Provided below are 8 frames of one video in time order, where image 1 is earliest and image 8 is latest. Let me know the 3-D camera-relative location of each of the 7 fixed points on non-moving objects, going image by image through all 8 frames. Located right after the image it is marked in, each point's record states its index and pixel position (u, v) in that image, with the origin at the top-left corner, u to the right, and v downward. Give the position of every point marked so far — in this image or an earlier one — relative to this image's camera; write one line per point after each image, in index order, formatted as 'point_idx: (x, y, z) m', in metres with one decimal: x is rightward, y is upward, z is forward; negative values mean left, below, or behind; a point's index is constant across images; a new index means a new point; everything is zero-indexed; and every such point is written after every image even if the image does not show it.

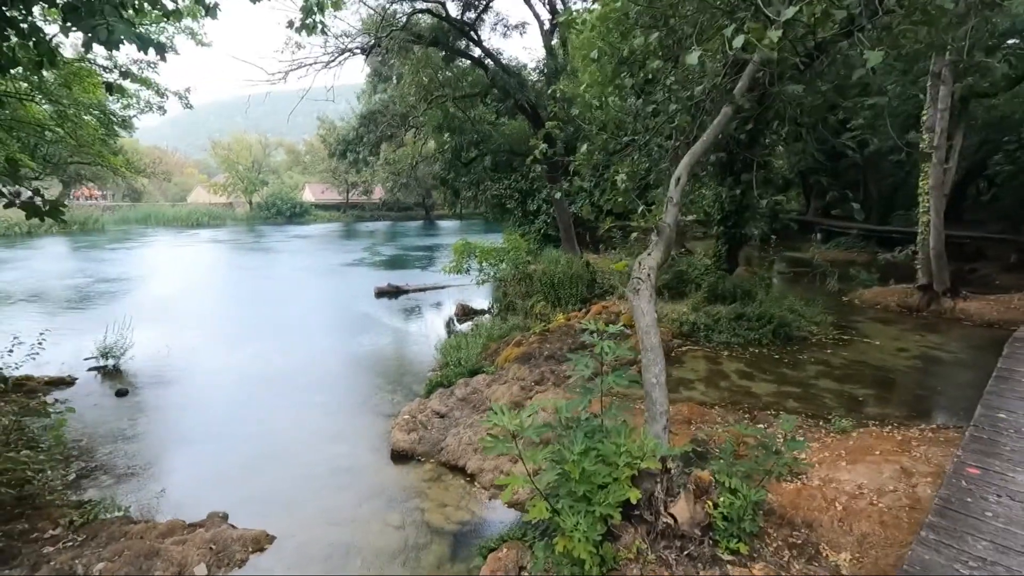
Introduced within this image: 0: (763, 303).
0: (+3.7, -0.2, +7.9) m
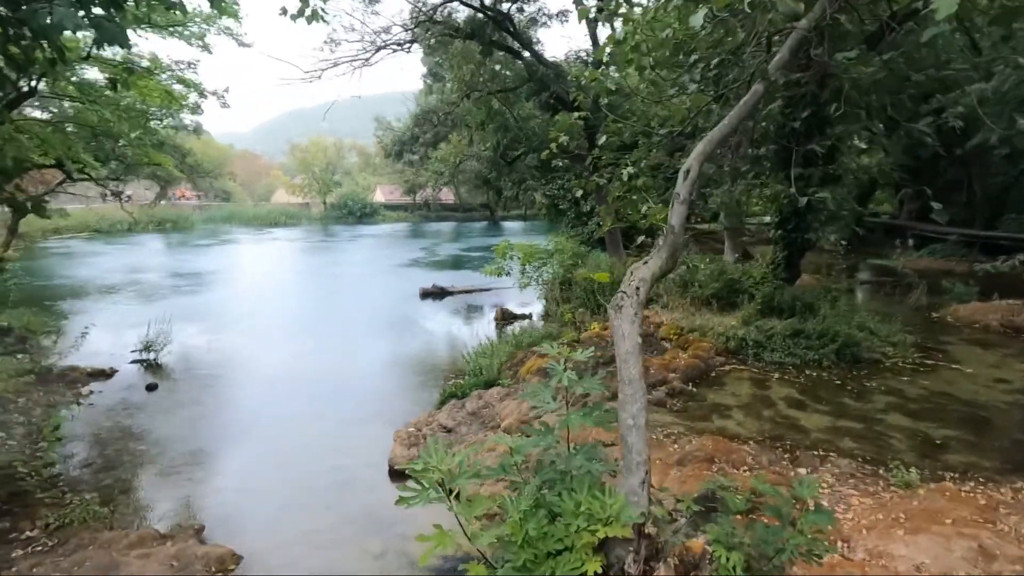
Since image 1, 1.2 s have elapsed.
0: (+4.0, -0.4, +6.9) m
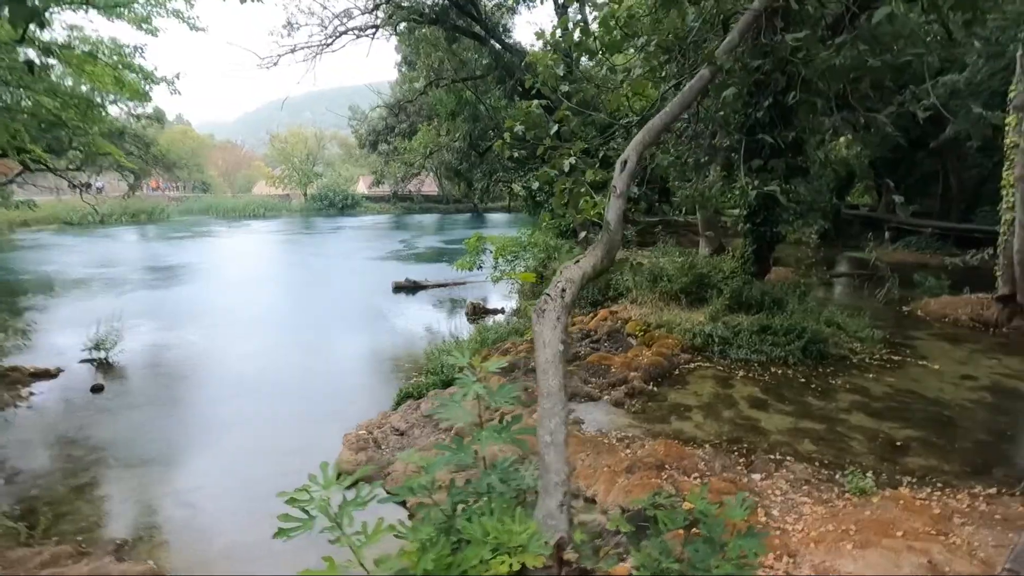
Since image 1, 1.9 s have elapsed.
0: (+3.5, -0.3, +6.7) m
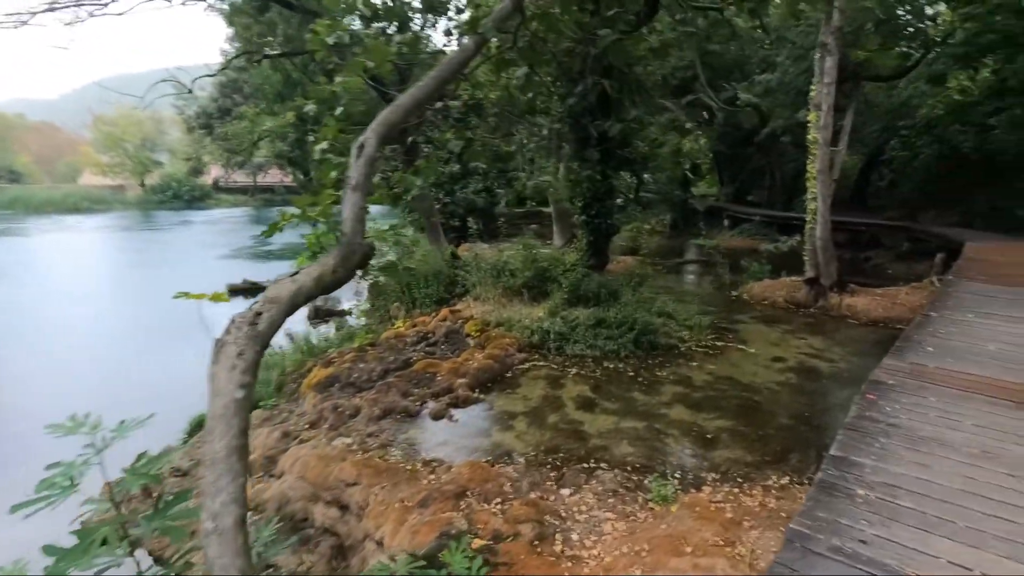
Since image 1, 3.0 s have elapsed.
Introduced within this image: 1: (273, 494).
0: (+1.4, -0.2, +6.7) m
1: (-1.6, -1.4, +3.7) m
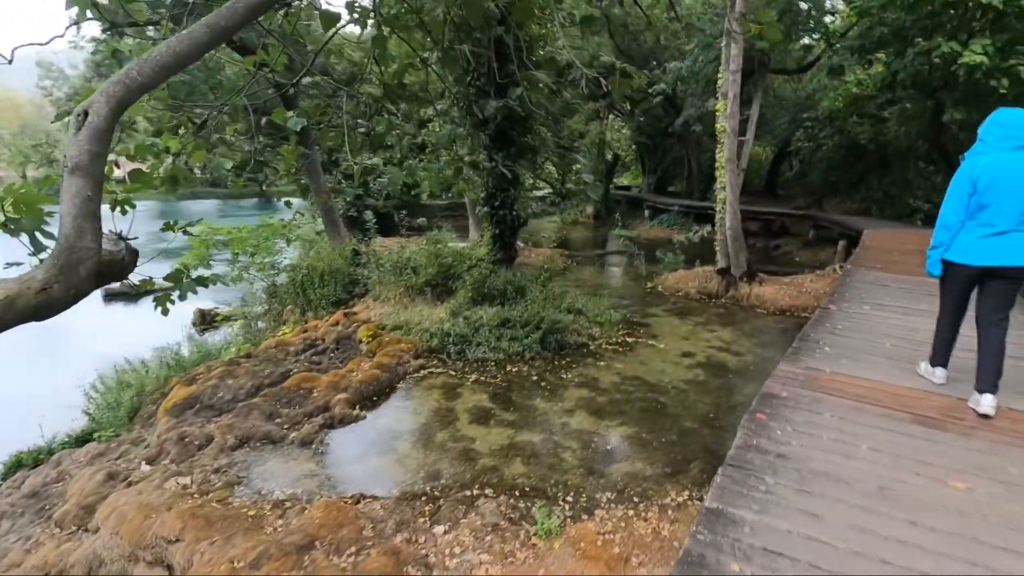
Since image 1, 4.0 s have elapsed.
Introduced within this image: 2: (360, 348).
0: (+0.3, -0.2, +6.3) m
1: (-2.4, -1.5, +3.0) m
2: (-1.7, -0.7, +5.8) m
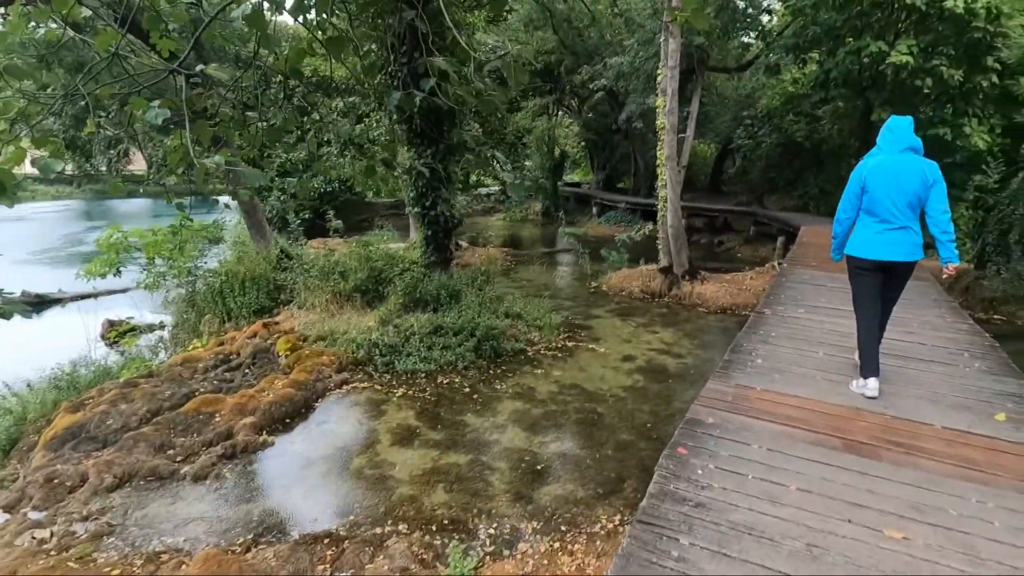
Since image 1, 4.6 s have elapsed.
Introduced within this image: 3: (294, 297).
0: (-0.5, -0.2, +6.0) m
1: (-2.8, -1.6, +2.4) m
2: (-2.3, -0.8, +5.3) m
3: (-2.8, -0.1, +6.9) m
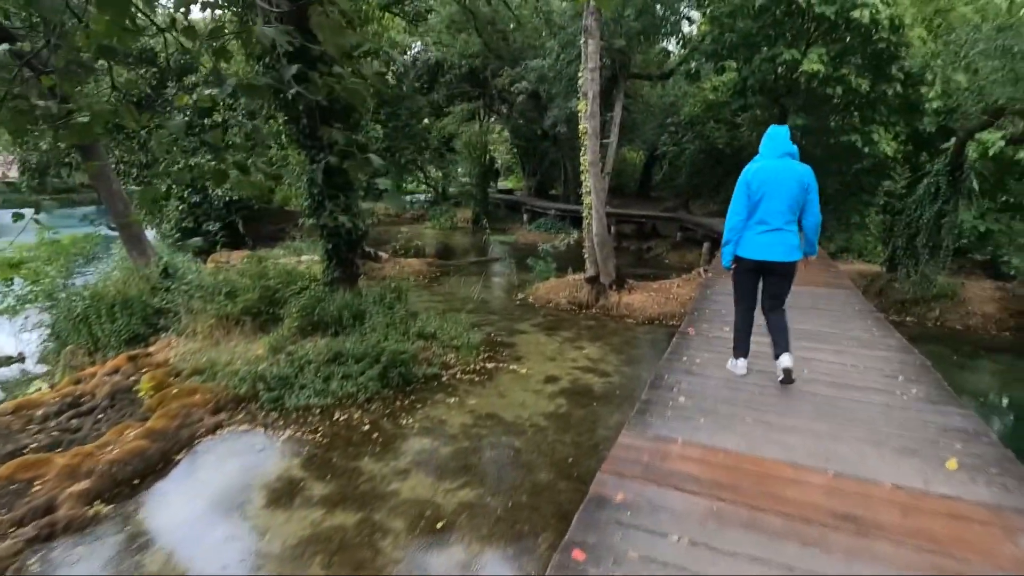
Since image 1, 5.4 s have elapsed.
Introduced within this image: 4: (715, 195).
0: (-1.4, -0.4, +5.4) m
1: (-3.3, -1.8, +1.6) m
2: (-3.1, -1.0, +4.5) m
3: (-3.8, -0.4, +6.0) m
4: (+4.9, +2.3, +12.9) m
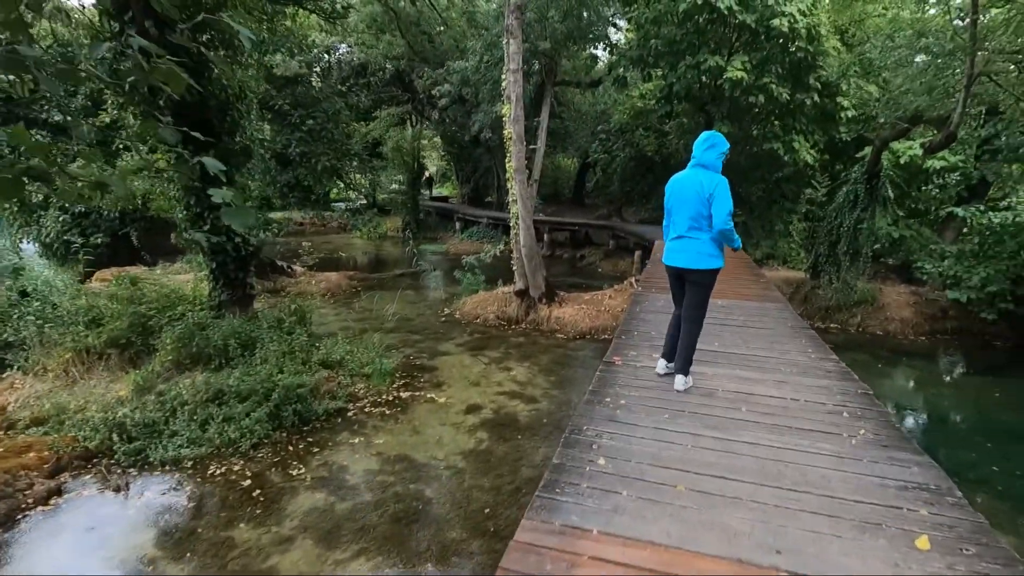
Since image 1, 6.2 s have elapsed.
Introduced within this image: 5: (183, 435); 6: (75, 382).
0: (-2.1, -0.6, +4.6) m
1: (-3.6, -2.0, +0.6) m
2: (-3.8, -1.2, +3.6) m
3: (-4.6, -0.7, +5.0) m
4: (+3.2, +2.1, +12.9) m
5: (-2.4, -1.1, +3.9) m
6: (-3.7, -0.8, +4.5) m
